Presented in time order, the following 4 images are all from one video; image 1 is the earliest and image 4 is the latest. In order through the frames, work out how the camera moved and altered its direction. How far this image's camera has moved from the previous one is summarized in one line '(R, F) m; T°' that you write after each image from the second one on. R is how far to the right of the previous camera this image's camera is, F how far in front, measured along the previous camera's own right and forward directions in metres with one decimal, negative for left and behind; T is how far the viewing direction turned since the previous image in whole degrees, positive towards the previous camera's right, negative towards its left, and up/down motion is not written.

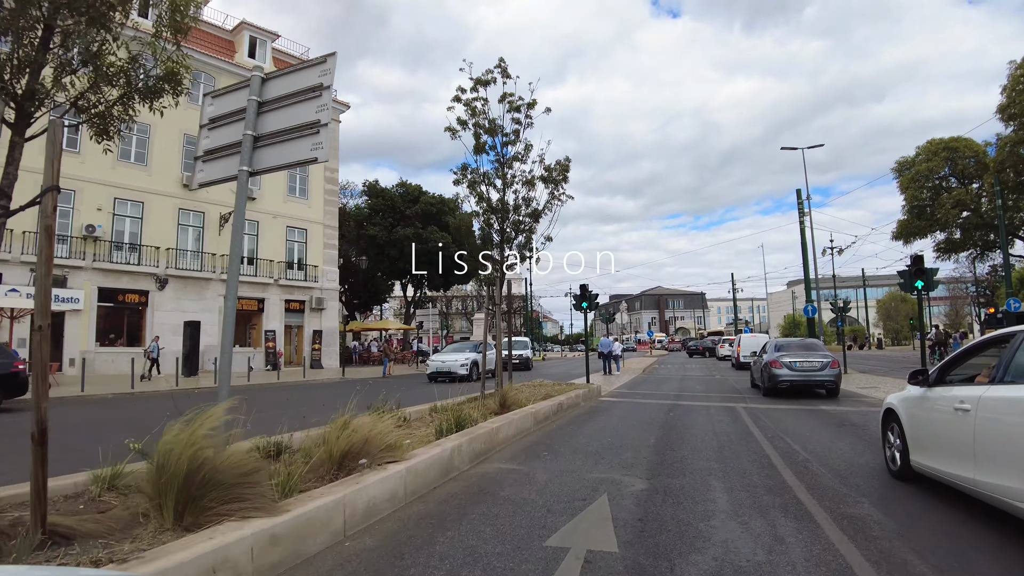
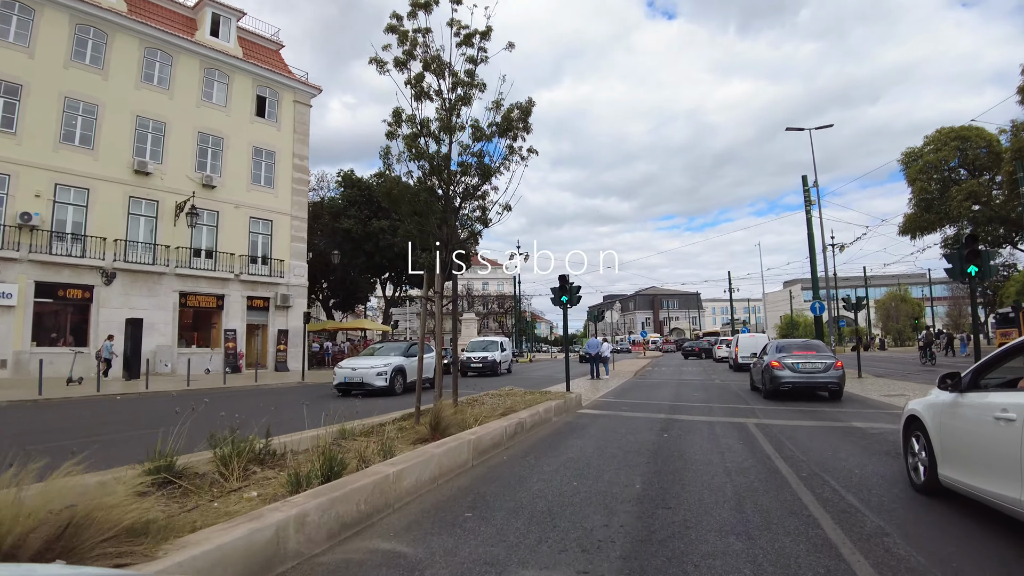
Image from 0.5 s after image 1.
(+0.6, +1.9) m; 0°
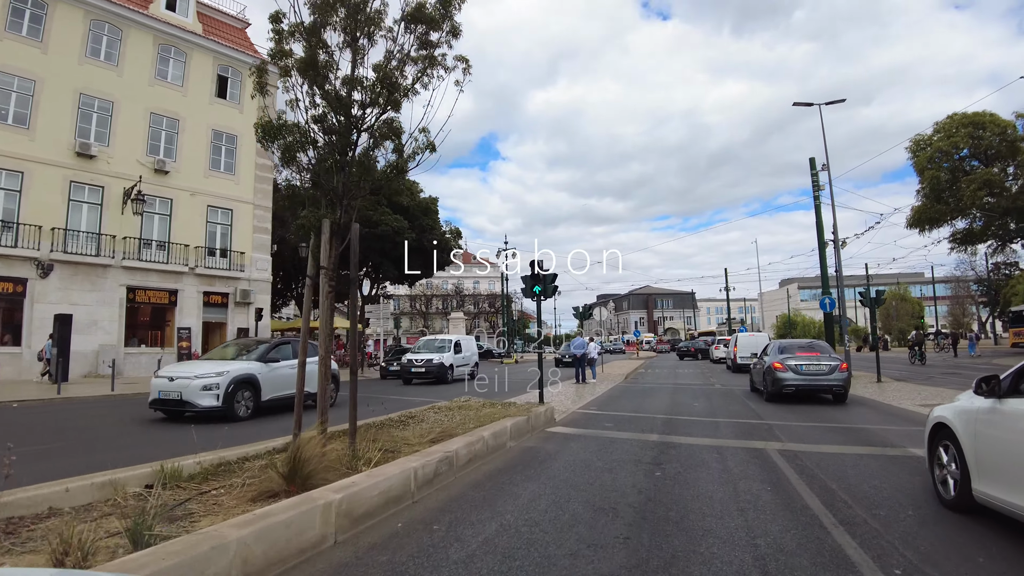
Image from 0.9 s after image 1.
(+0.5, +1.9) m; +1°
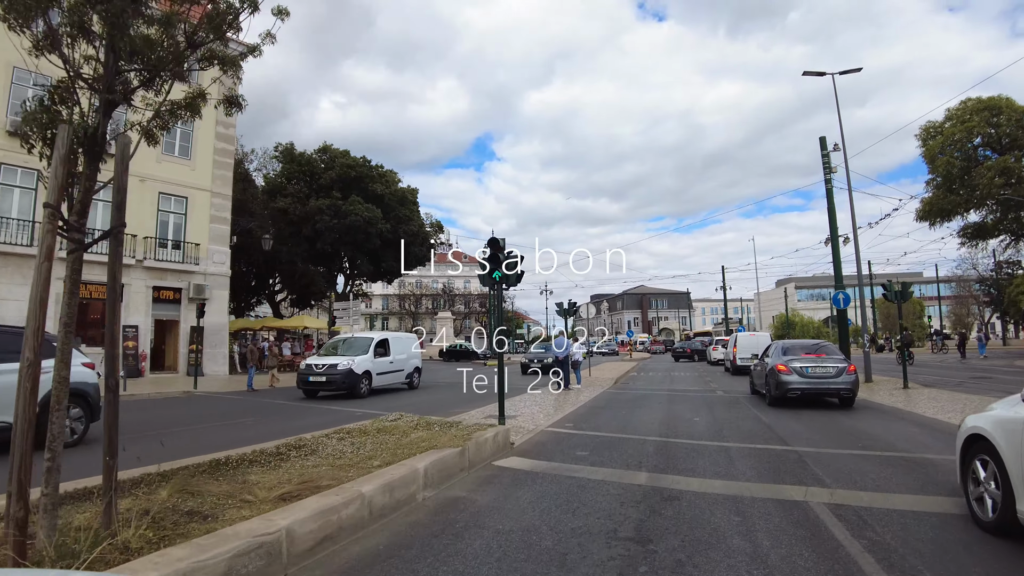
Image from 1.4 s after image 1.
(+0.5, +1.9) m; 0°
